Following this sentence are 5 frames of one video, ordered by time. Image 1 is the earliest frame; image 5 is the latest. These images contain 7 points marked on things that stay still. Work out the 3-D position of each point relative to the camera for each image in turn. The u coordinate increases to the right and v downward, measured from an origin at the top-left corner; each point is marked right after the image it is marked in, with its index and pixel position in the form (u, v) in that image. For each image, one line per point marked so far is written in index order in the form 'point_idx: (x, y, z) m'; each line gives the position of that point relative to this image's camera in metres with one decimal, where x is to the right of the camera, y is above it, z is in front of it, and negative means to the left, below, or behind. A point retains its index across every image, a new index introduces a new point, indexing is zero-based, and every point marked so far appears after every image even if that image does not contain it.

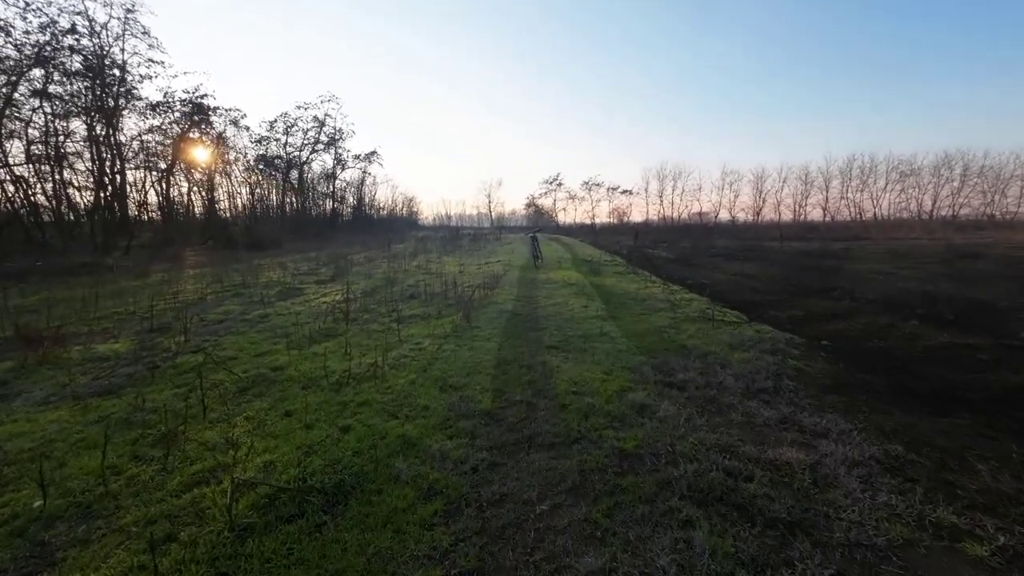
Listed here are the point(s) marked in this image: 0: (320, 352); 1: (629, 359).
0: (-5.1, -1.8, +10.6) m
1: (+2.6, -1.5, +8.5) m
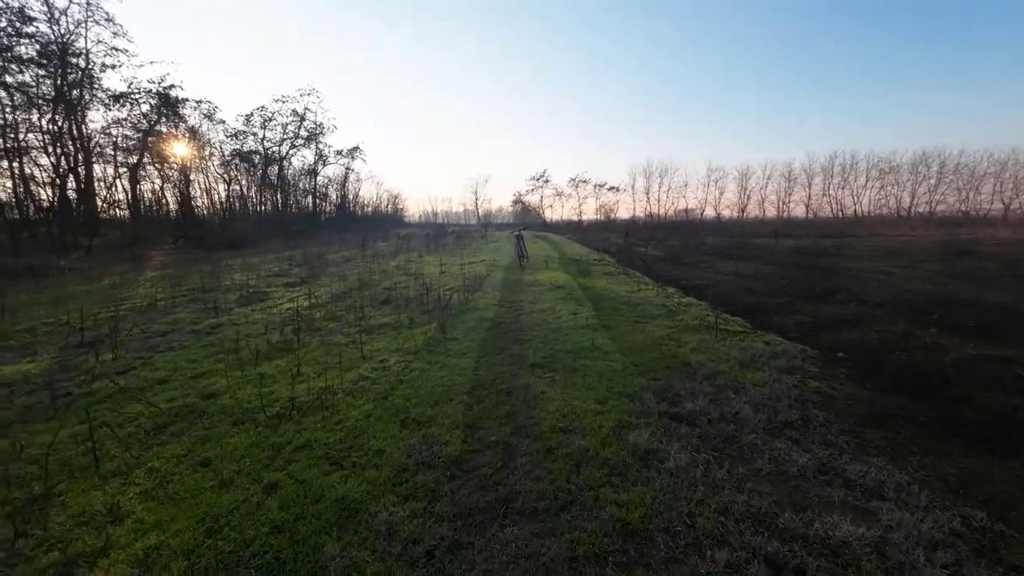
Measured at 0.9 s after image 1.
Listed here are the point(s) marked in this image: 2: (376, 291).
0: (-5.6, -2.0, +9.1) m
1: (+2.1, -1.7, +7.3) m
2: (-6.7, -0.1, +19.5) m
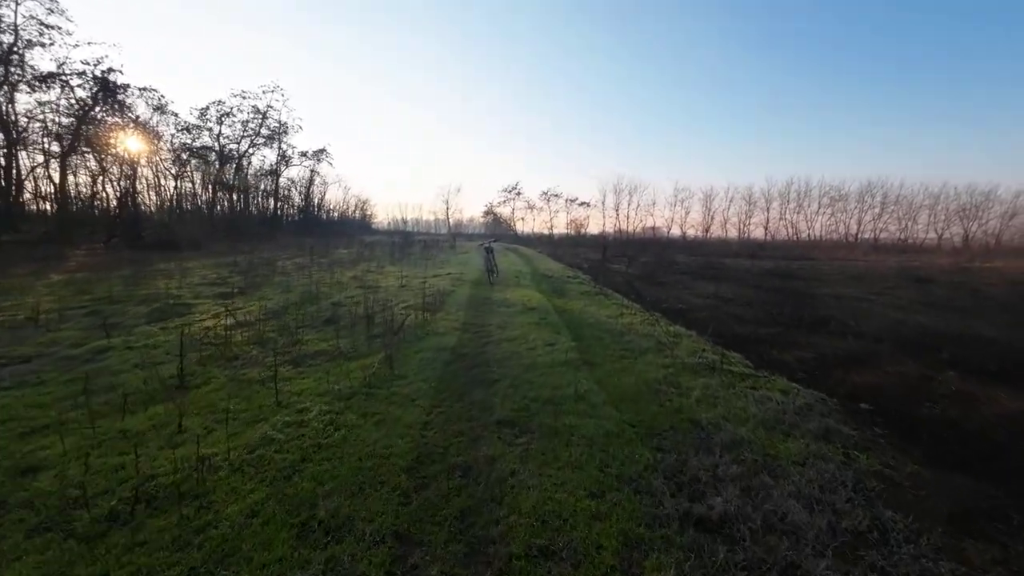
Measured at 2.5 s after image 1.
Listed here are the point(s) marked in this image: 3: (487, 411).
0: (-6.3, -2.4, +6.5) m
1: (+1.6, -2.3, +5.4) m
2: (-8.2, -0.8, +16.9) m
3: (-0.4, -2.2, +6.9) m
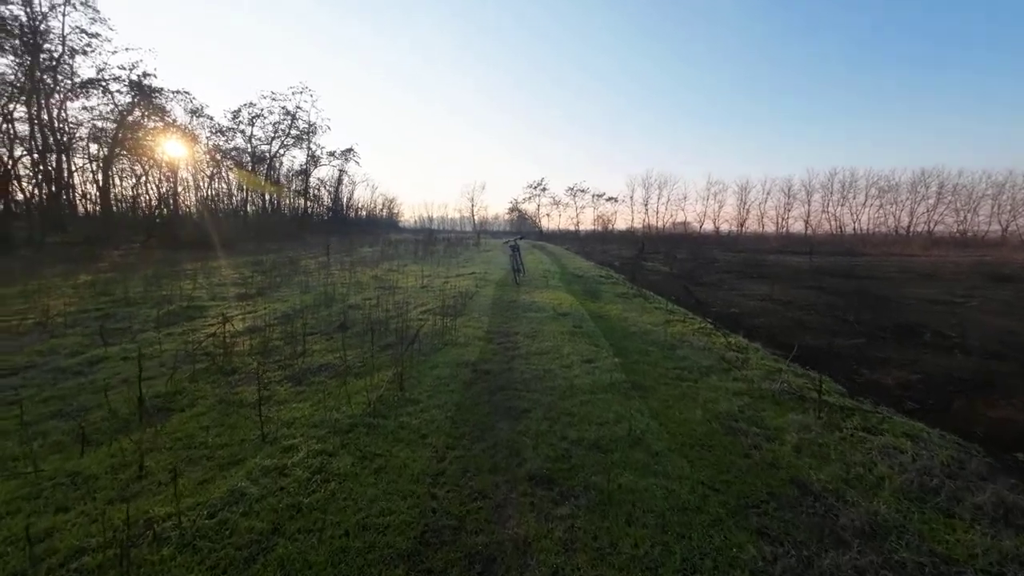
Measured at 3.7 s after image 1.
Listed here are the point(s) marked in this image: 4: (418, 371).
0: (-5.8, -2.5, +5.4) m
1: (+1.9, -2.5, +3.7) m
2: (-7.0, -0.8, +15.8) m
3: (+0.1, -2.3, +5.3) m
4: (-2.1, -1.8, +8.7) m
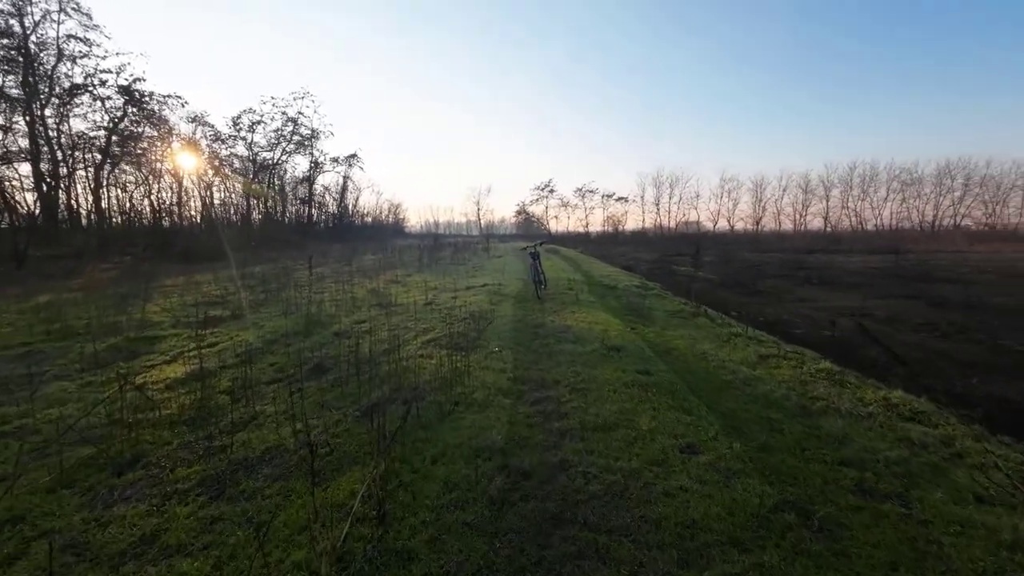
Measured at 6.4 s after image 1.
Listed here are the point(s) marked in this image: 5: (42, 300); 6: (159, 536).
0: (-5.1, -3.2, +2.0) m
1: (+2.6, -3.0, +0.2) m
2: (-6.2, -1.6, +12.6) m
3: (+0.7, -2.9, +1.9) m
4: (-1.3, -2.5, +5.3) m
5: (-24.2, -0.6, +20.0) m
6: (-4.1, -2.8, +4.6) m
